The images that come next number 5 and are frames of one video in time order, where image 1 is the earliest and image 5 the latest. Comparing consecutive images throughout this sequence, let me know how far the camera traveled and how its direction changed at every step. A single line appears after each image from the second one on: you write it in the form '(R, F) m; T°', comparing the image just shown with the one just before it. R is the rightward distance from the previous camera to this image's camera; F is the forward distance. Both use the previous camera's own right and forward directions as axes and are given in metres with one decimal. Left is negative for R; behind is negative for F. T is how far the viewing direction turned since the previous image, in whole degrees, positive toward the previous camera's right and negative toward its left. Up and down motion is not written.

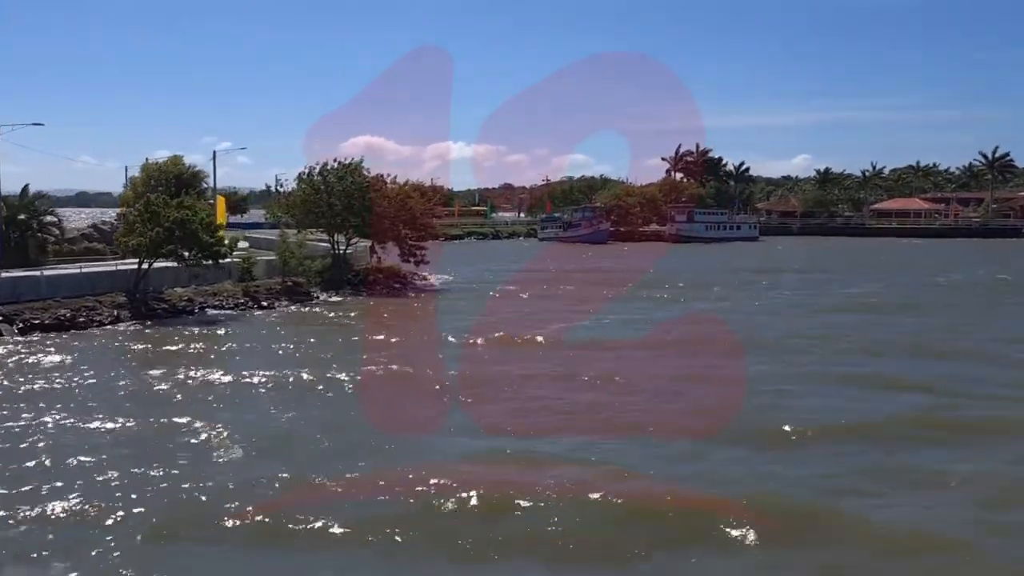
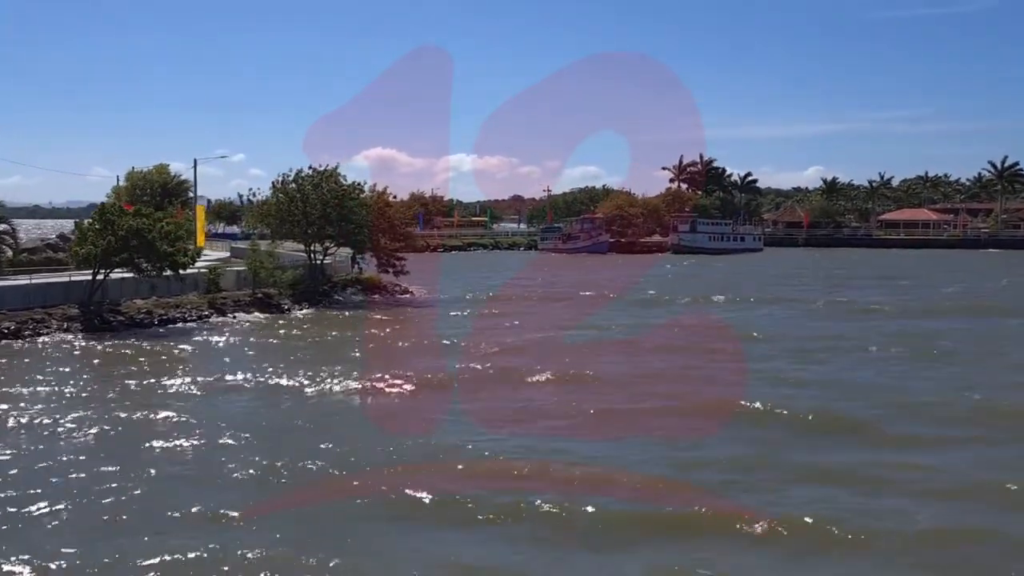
(+1.0, +1.3) m; -1°
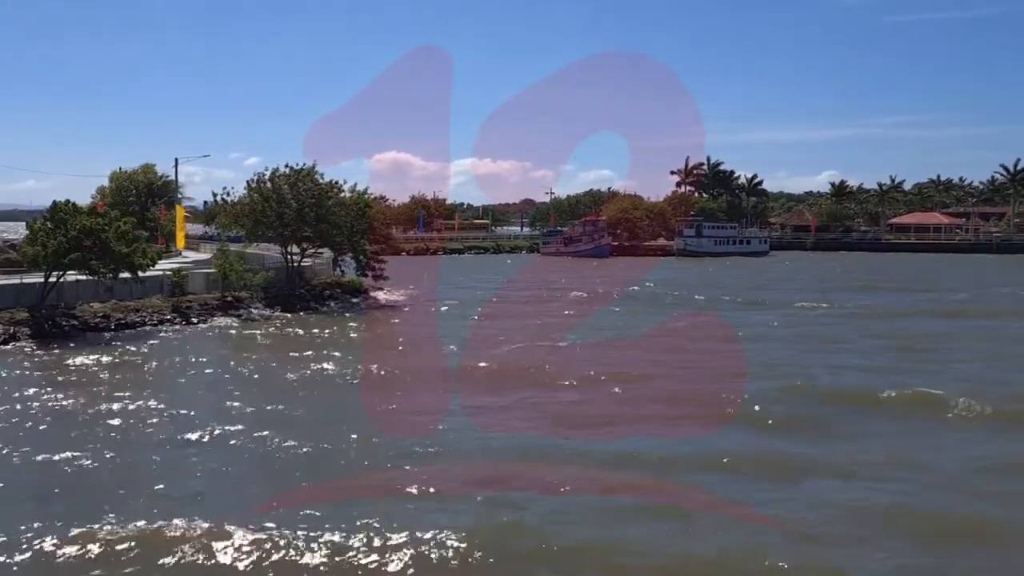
(+1.0, +1.4) m; -1°
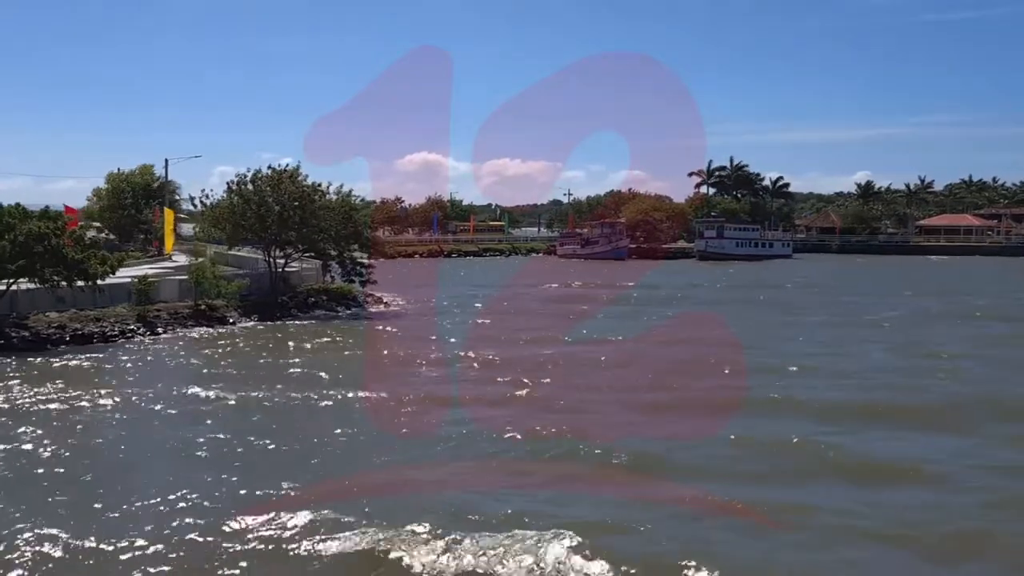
(+1.2, +1.8) m; -2°
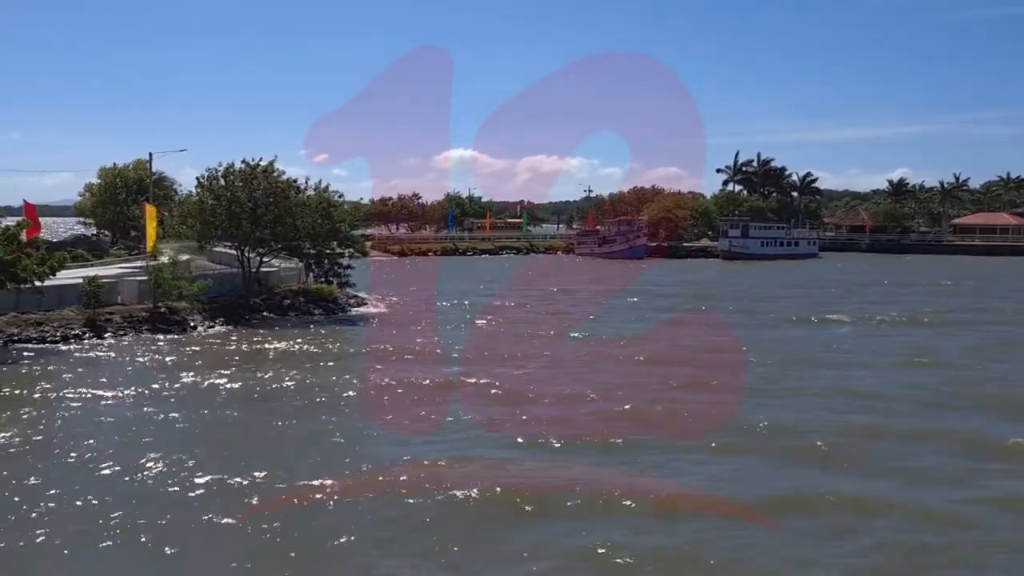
(+1.4, +2.1) m; -2°
